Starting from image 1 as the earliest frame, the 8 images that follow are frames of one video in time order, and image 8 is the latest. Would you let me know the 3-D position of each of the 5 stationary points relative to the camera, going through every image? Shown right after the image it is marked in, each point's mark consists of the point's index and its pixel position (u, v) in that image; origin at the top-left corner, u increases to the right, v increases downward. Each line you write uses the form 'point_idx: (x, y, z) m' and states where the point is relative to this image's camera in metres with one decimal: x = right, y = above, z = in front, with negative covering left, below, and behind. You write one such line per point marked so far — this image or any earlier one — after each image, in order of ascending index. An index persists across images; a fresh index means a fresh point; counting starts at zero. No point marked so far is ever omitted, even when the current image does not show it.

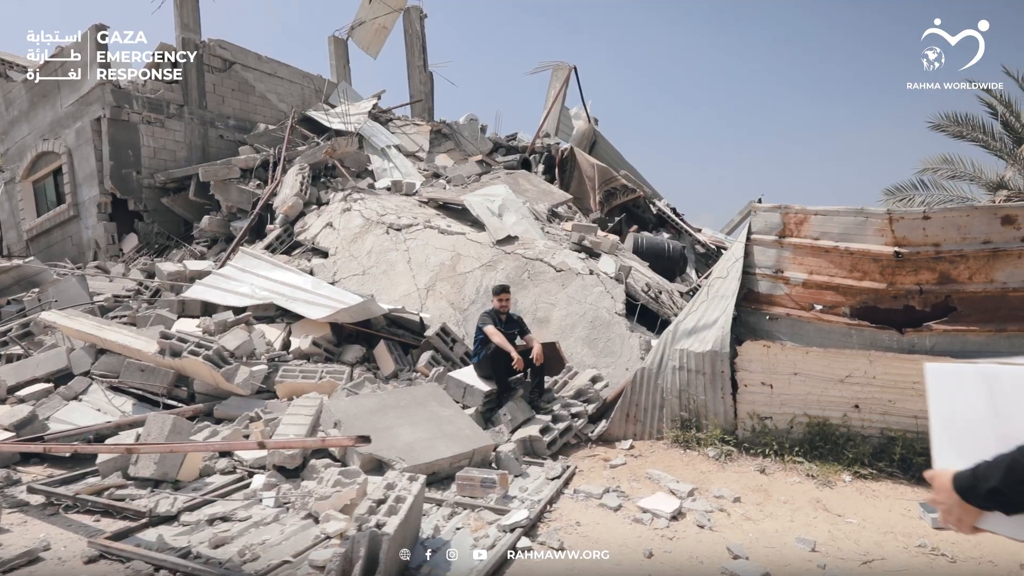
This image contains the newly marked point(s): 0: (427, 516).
0: (-0.5, -1.3, +3.7) m
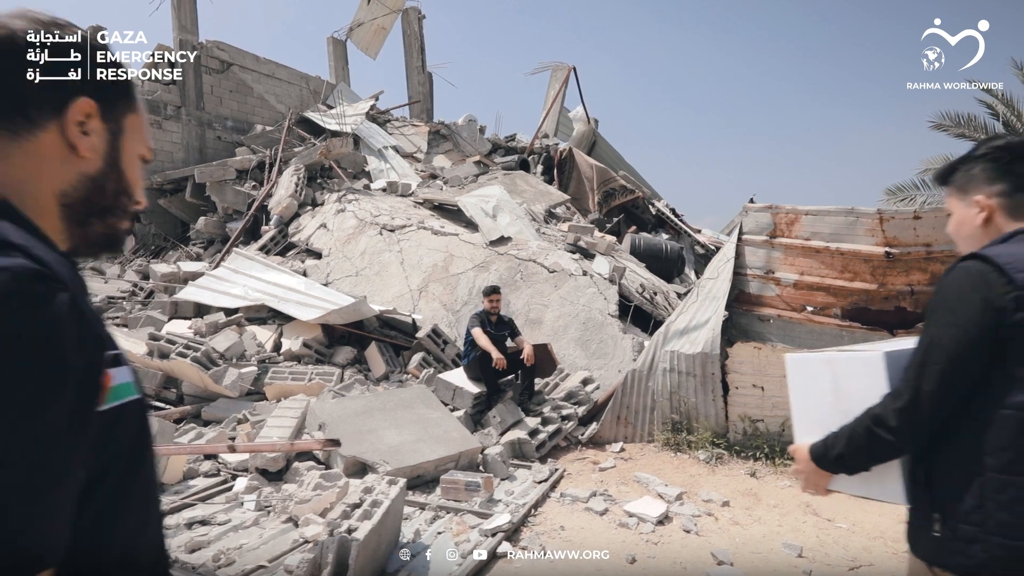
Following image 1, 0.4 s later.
0: (-0.6, -1.3, +3.6) m
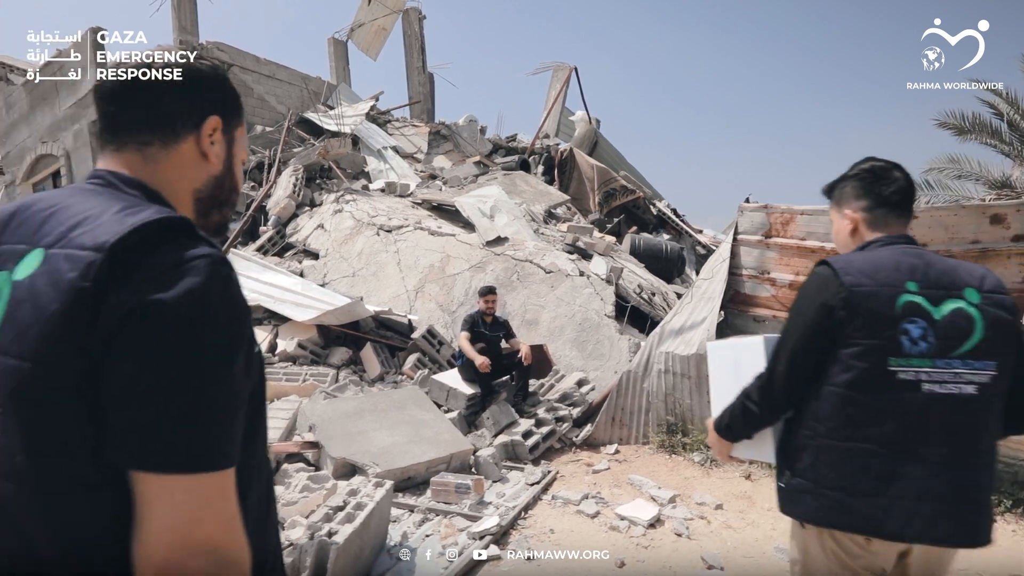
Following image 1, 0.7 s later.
0: (-0.7, -1.3, +3.6) m
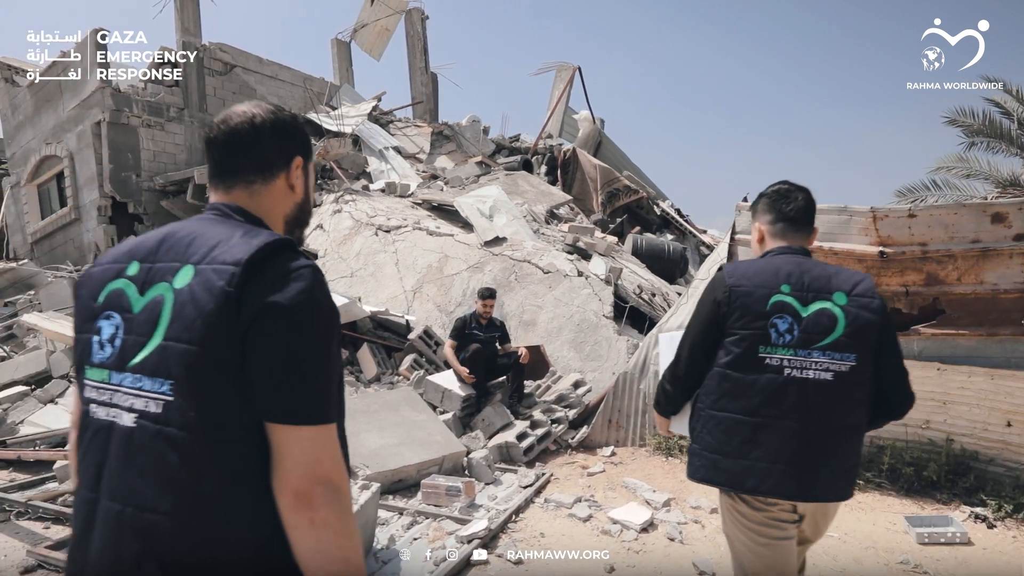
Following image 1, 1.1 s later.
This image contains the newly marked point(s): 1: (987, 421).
0: (-0.7, -1.3, +3.6) m
1: (+2.9, -0.8, +3.9) m
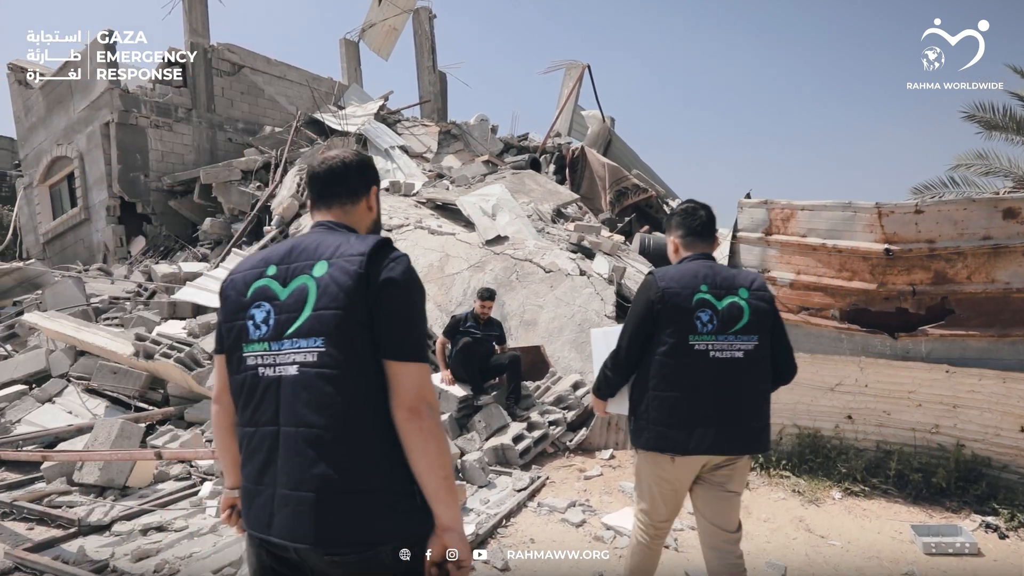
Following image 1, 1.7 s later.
0: (-0.8, -1.3, +3.5) m
1: (+2.8, -0.8, +3.7) m
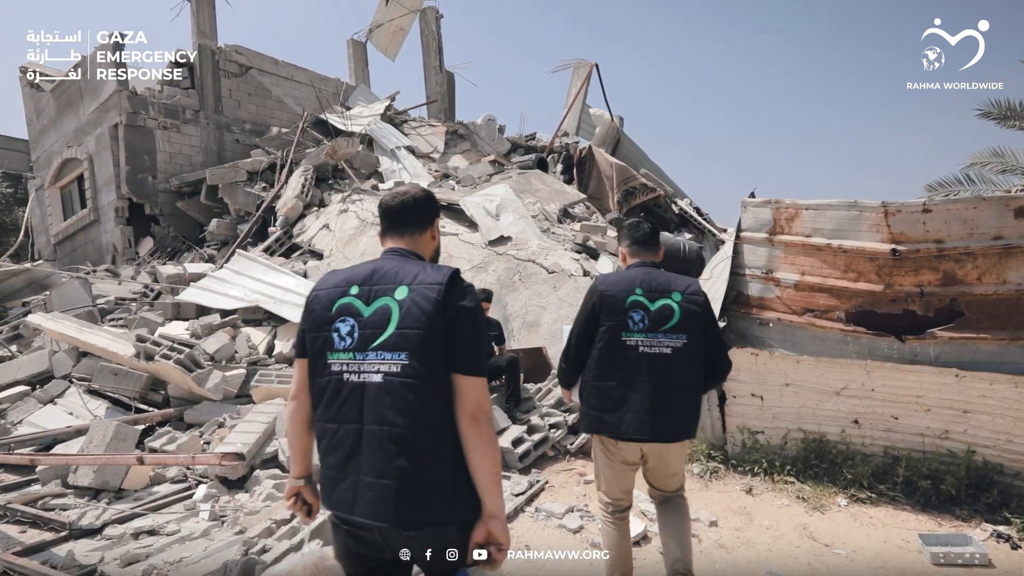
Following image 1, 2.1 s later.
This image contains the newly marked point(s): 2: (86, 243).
0: (-0.8, -1.3, +3.4) m
1: (+2.8, -0.8, +3.6) m
2: (-7.1, +0.7, +10.7) m
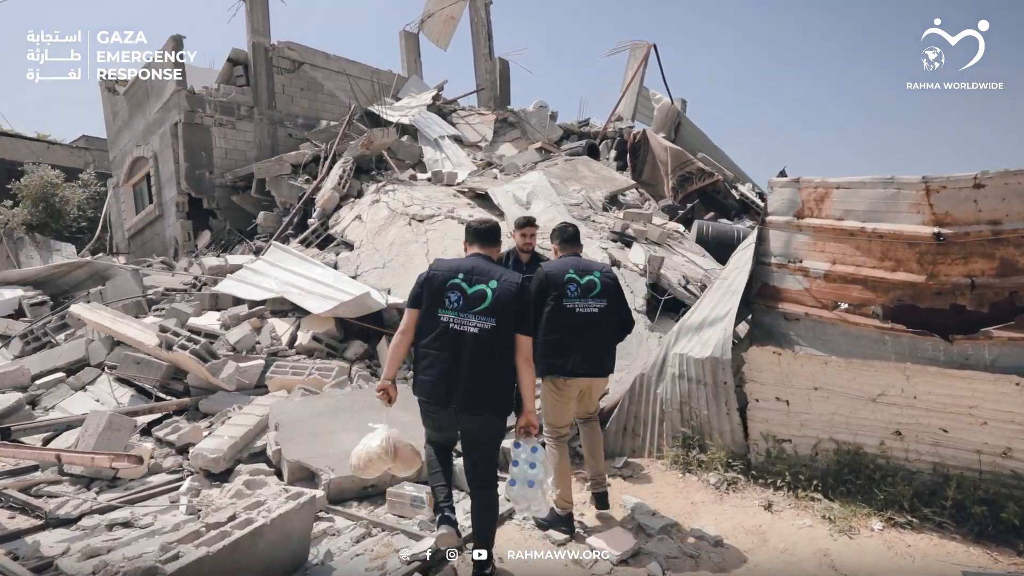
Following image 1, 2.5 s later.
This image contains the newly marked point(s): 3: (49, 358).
0: (-0.9, -1.3, +3.3) m
1: (+2.7, -0.8, +3.0) m
2: (-6.3, +0.9, +11.2) m
3: (-4.3, -0.7, +6.0) m
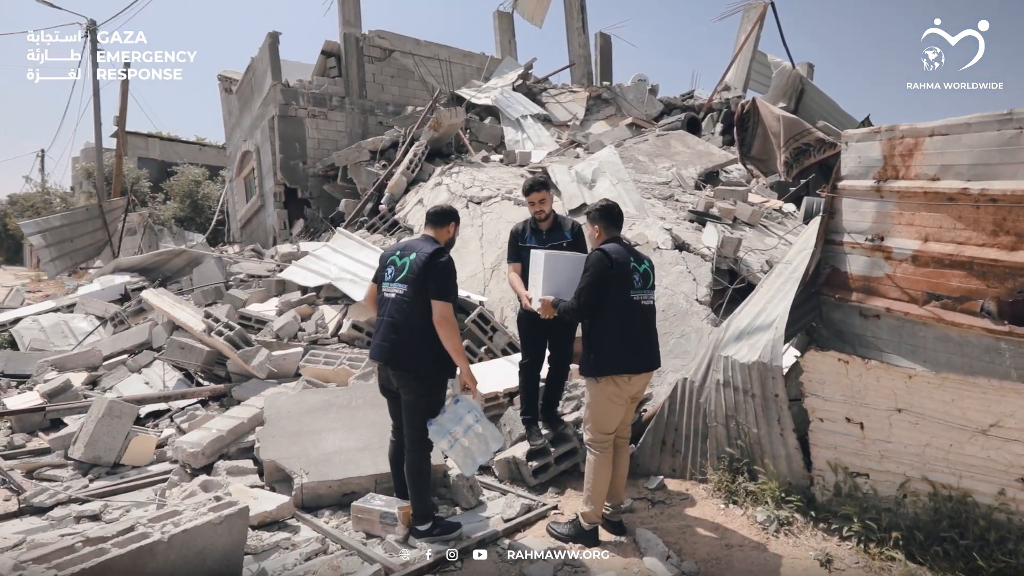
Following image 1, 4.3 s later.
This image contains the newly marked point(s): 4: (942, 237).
0: (-1.0, -1.2, +2.9) m
1: (+2.4, -0.7, +1.9) m
2: (-4.6, +1.1, +11.7) m
3: (-3.8, -0.5, +6.2) m
4: (+1.7, +0.2, +2.6) m
